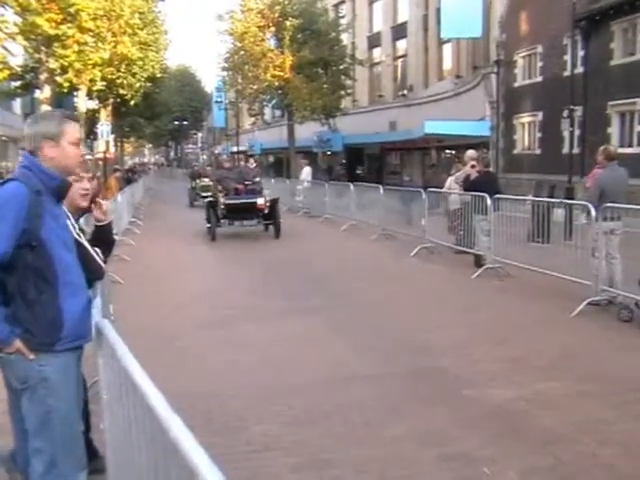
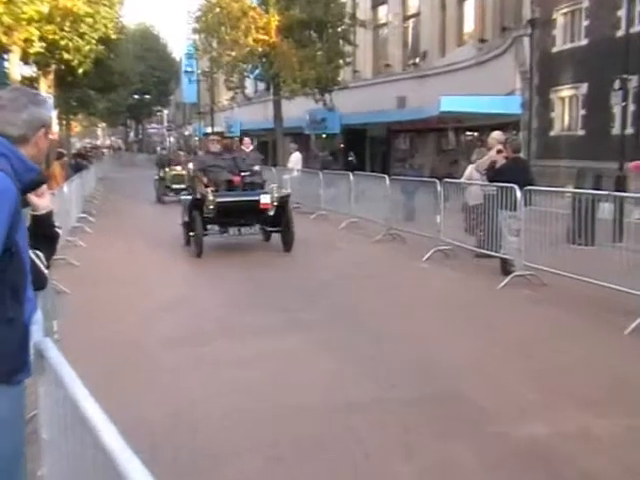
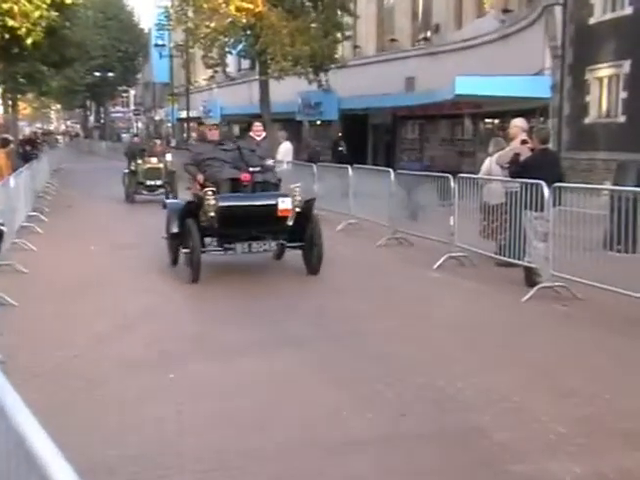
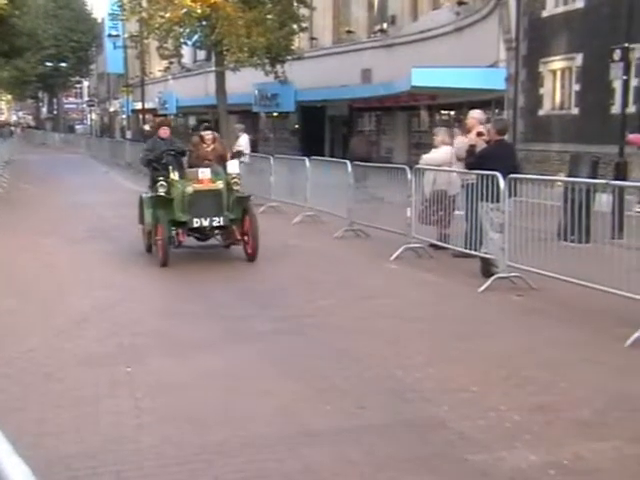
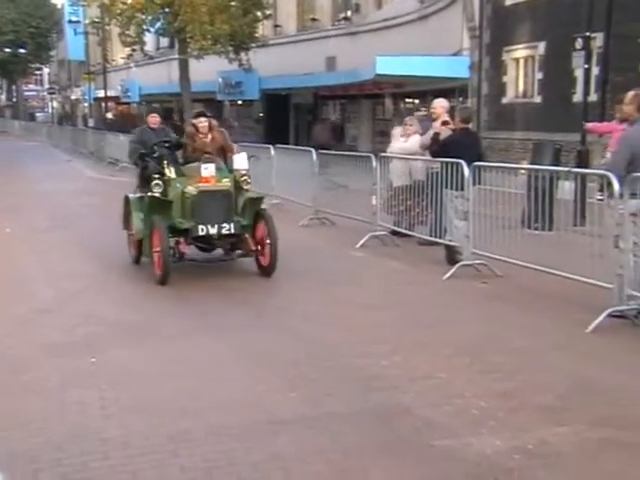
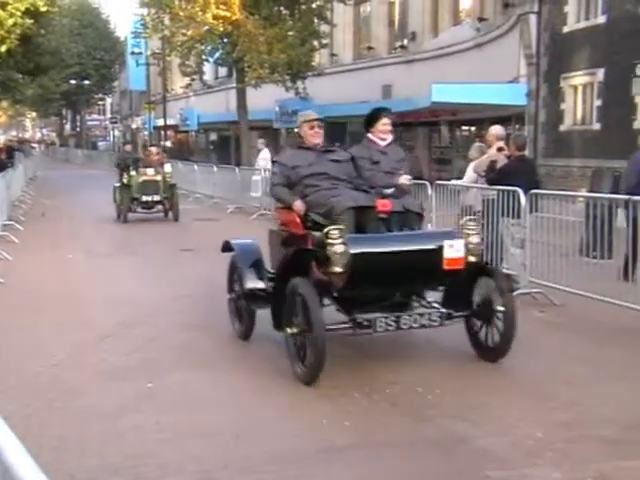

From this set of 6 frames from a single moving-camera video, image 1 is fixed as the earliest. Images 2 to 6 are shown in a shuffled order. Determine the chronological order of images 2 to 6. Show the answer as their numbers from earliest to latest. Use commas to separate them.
2, 3, 6, 4, 5
